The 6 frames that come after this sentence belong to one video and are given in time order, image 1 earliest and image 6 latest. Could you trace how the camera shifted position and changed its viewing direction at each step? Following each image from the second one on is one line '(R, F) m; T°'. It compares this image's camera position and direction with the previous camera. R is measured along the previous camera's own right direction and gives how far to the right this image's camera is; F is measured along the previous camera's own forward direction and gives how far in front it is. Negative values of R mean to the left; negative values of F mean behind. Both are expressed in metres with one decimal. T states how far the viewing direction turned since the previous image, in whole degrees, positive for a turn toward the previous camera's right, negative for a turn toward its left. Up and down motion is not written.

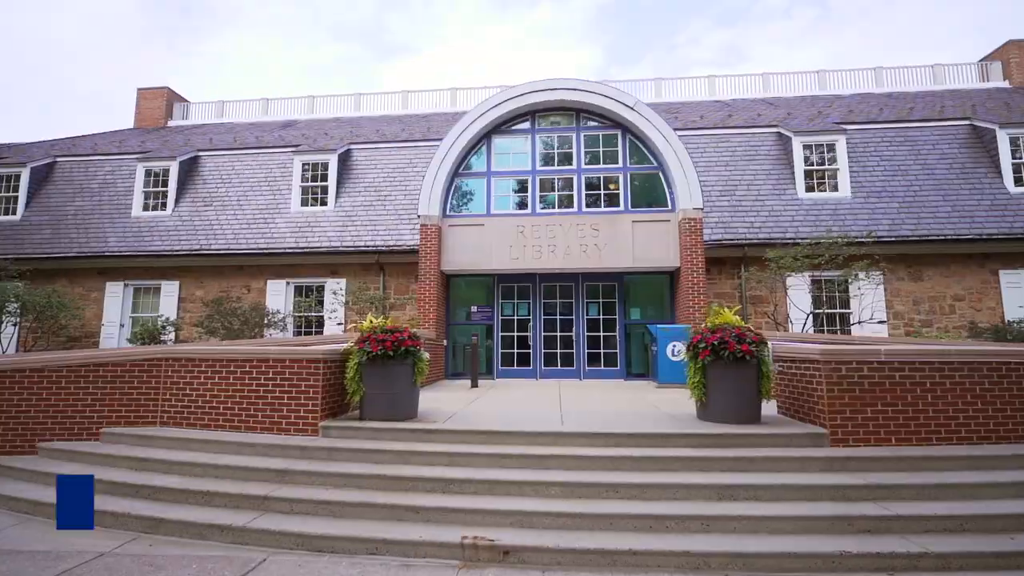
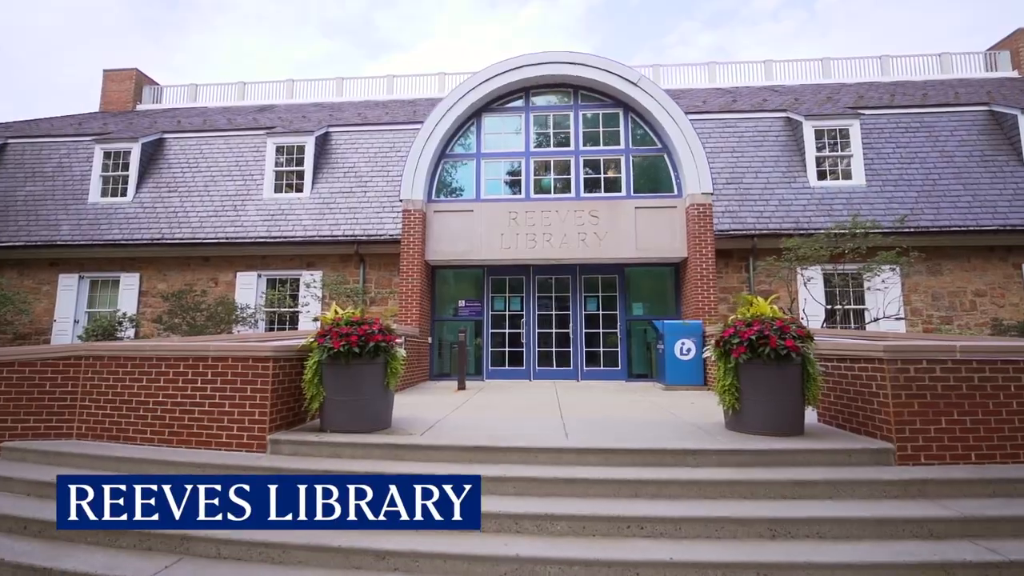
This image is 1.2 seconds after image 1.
(0.0, +1.0) m; +1°
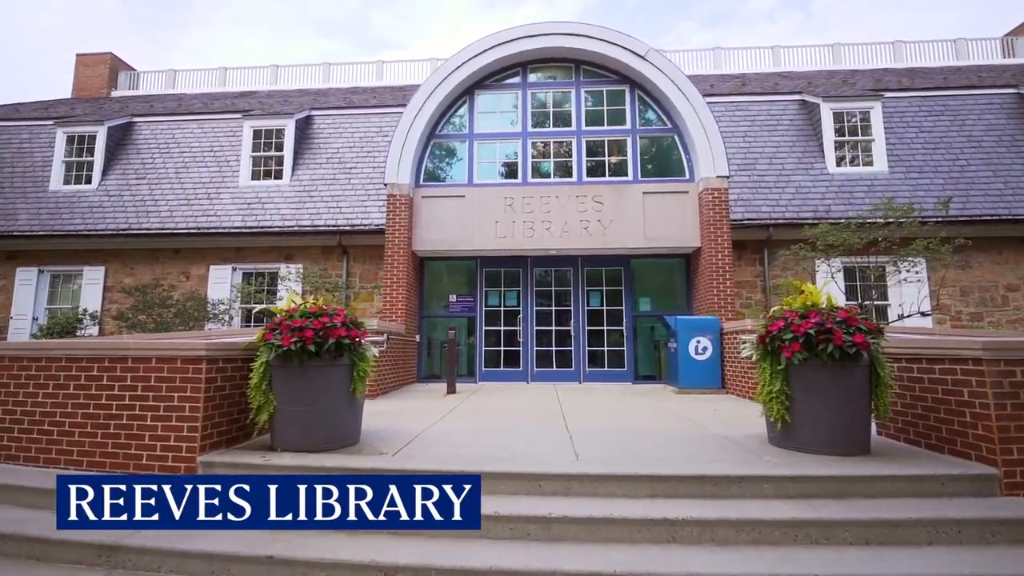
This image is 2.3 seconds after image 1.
(0.0, +1.0) m; +1°
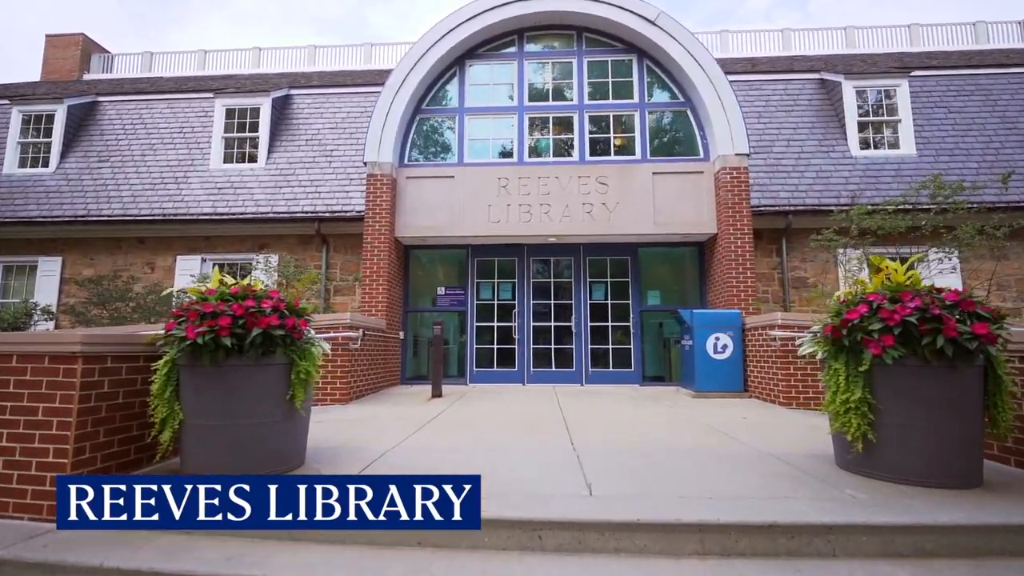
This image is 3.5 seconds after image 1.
(0.0, +1.0) m; 0°
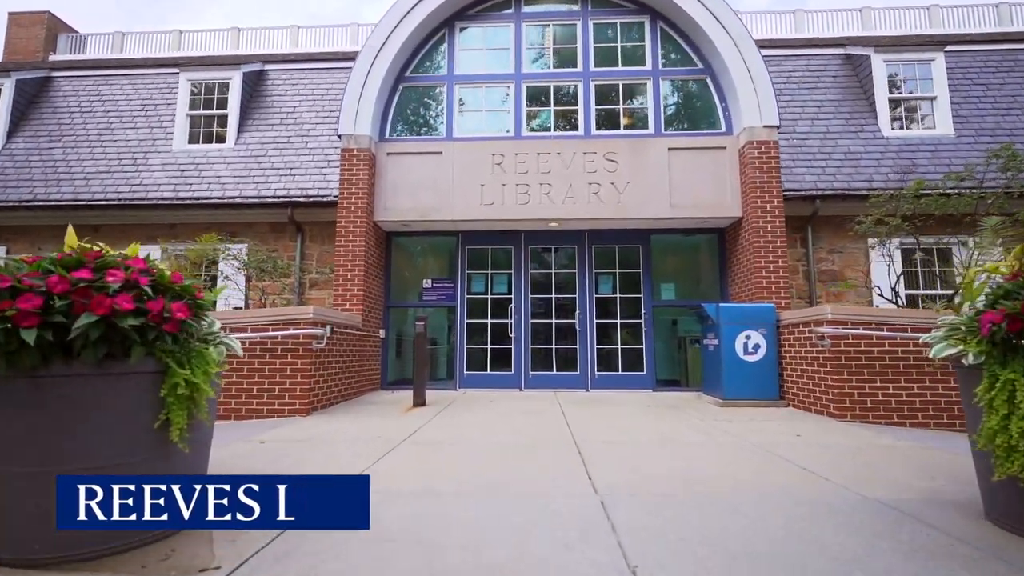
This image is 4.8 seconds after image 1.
(0.0, +1.1) m; +1°
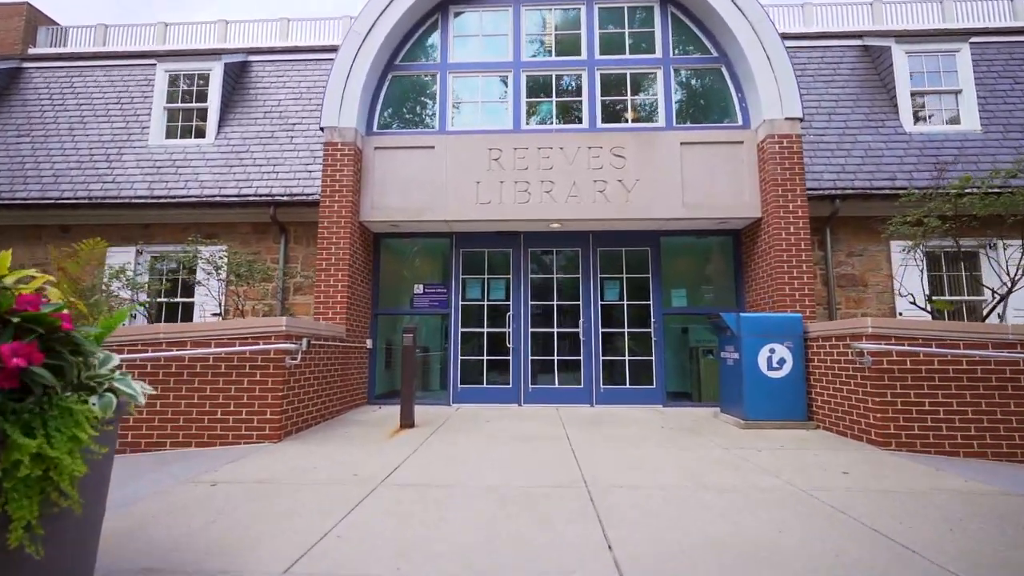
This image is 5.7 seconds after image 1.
(0.0, +0.6) m; 0°
